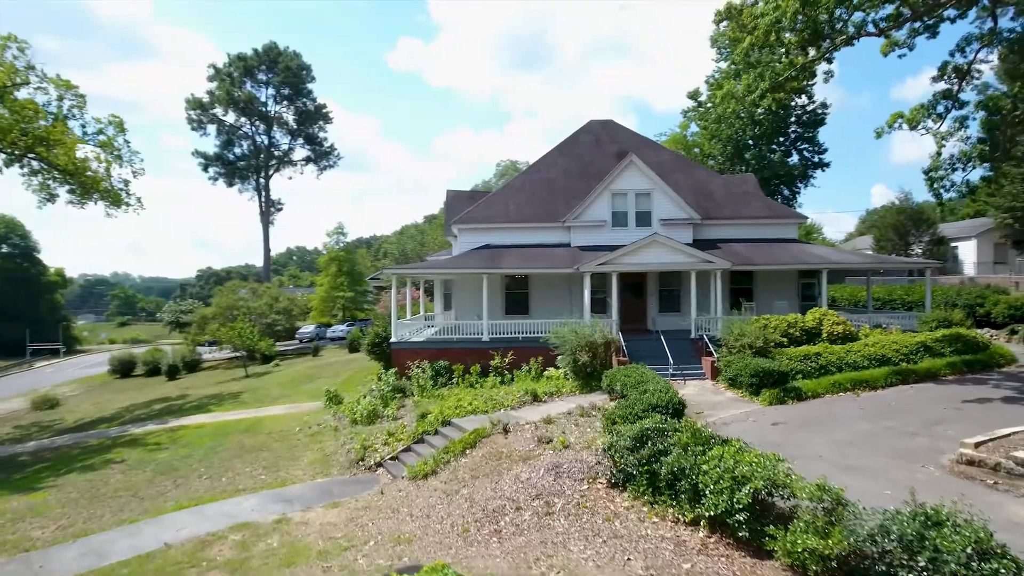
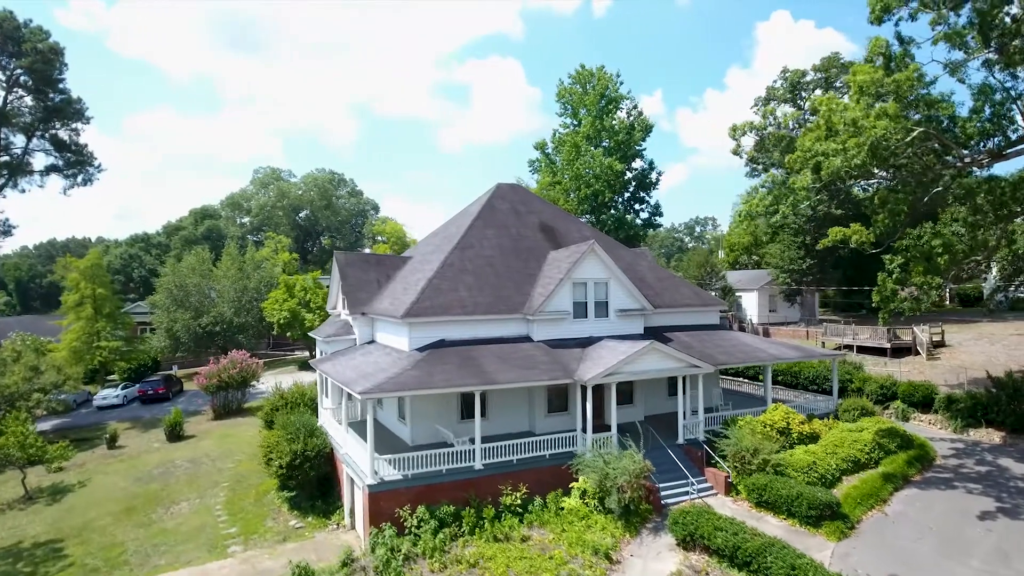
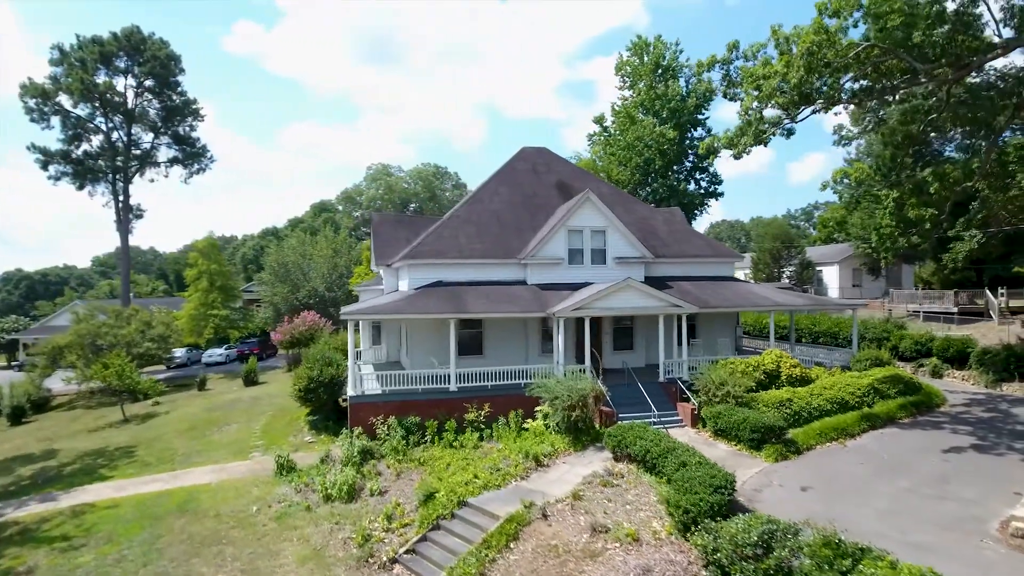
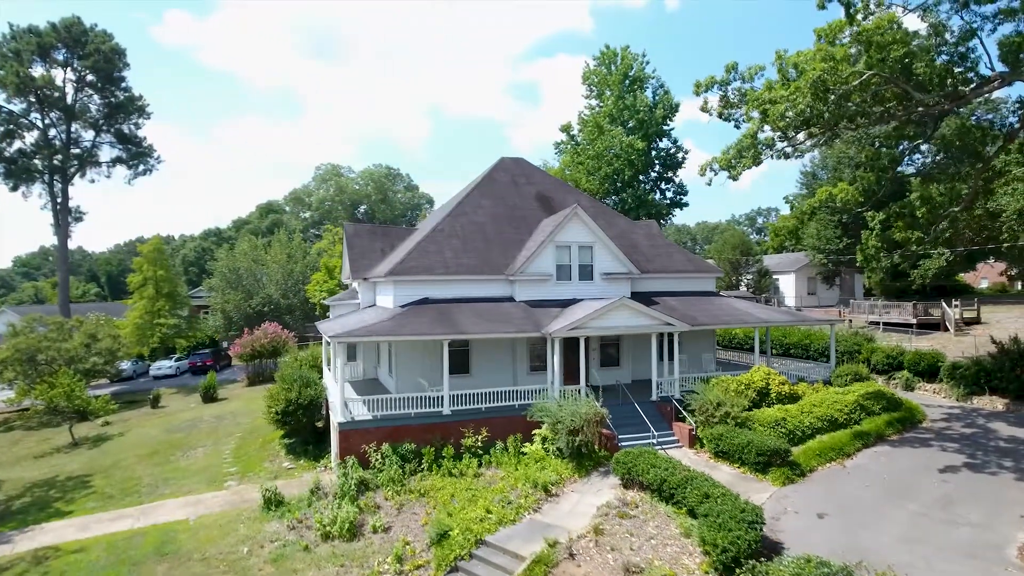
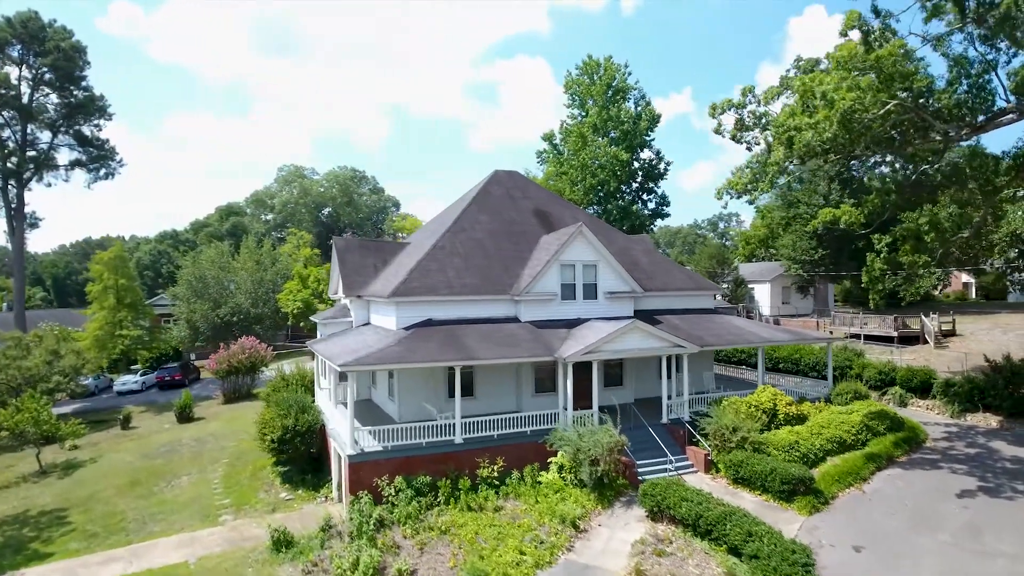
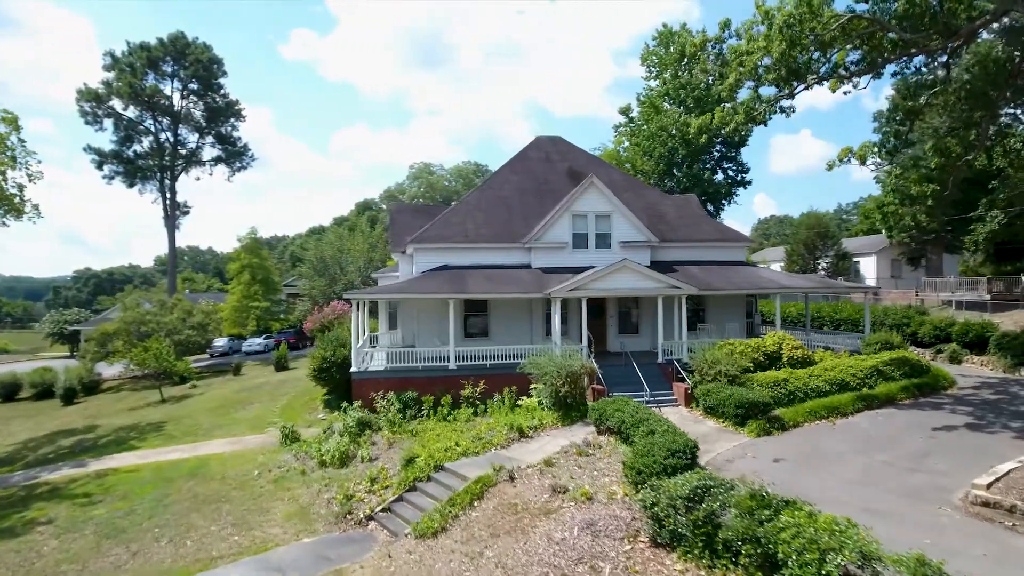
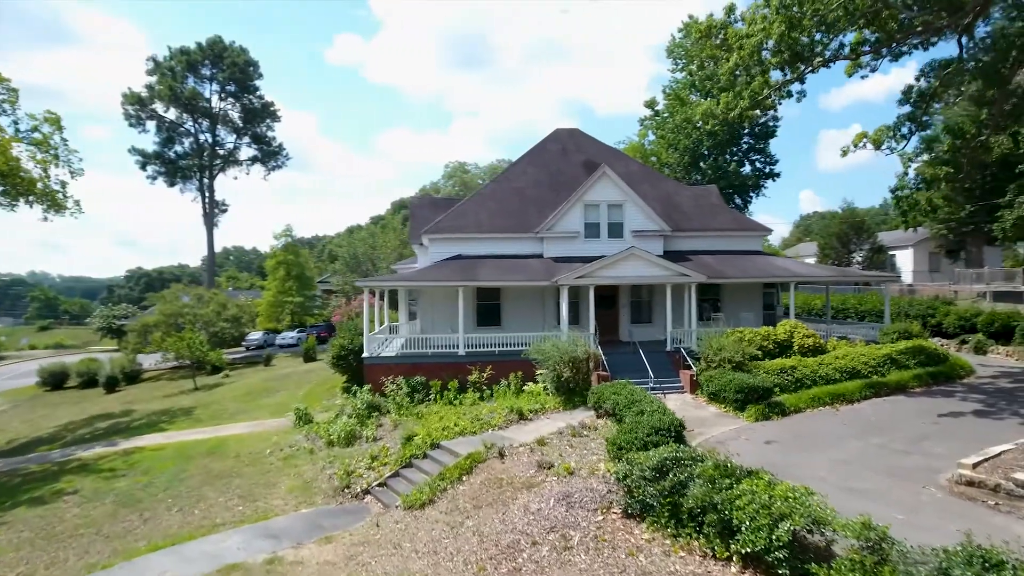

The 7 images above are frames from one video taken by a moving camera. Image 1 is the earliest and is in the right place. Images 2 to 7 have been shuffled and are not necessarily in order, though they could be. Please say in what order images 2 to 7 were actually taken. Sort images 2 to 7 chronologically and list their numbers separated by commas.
7, 6, 3, 4, 5, 2
